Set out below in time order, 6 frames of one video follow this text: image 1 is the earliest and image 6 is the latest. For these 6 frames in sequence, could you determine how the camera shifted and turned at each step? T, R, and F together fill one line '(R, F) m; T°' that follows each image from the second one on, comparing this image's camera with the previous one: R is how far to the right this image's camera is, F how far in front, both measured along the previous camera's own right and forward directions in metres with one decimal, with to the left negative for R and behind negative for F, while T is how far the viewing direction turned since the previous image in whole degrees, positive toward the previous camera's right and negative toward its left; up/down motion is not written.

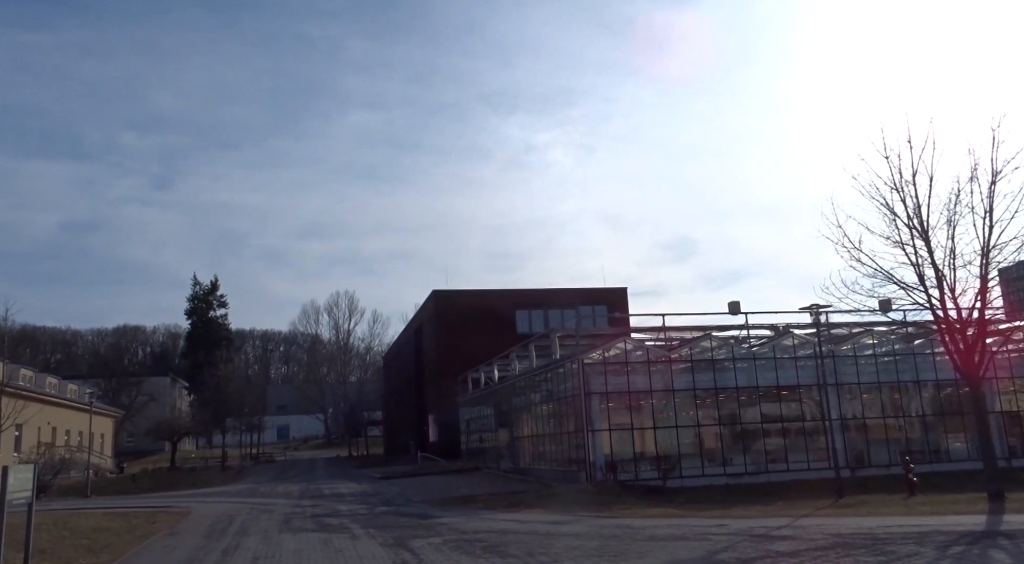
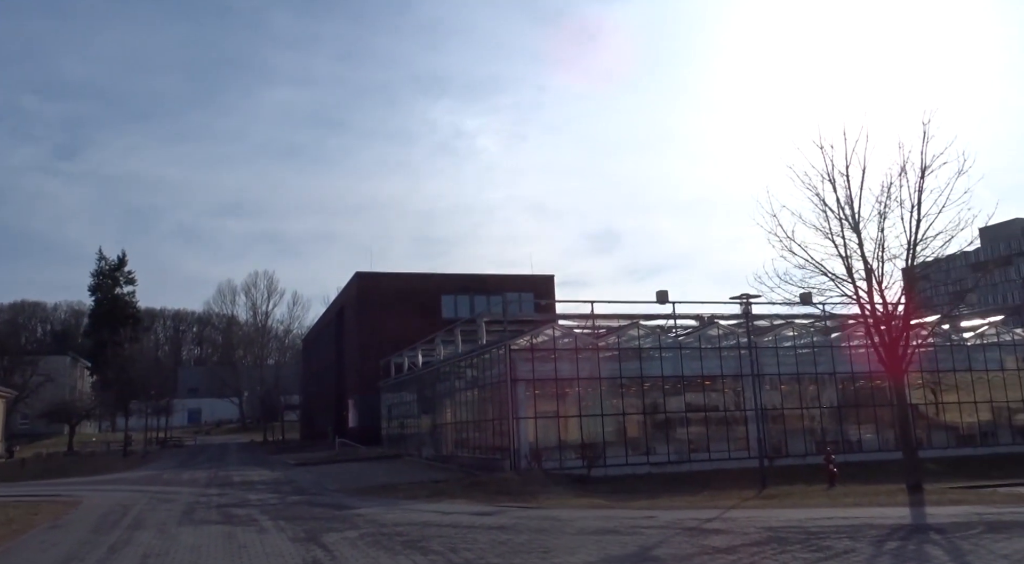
(0.0, +0.3) m; +5°
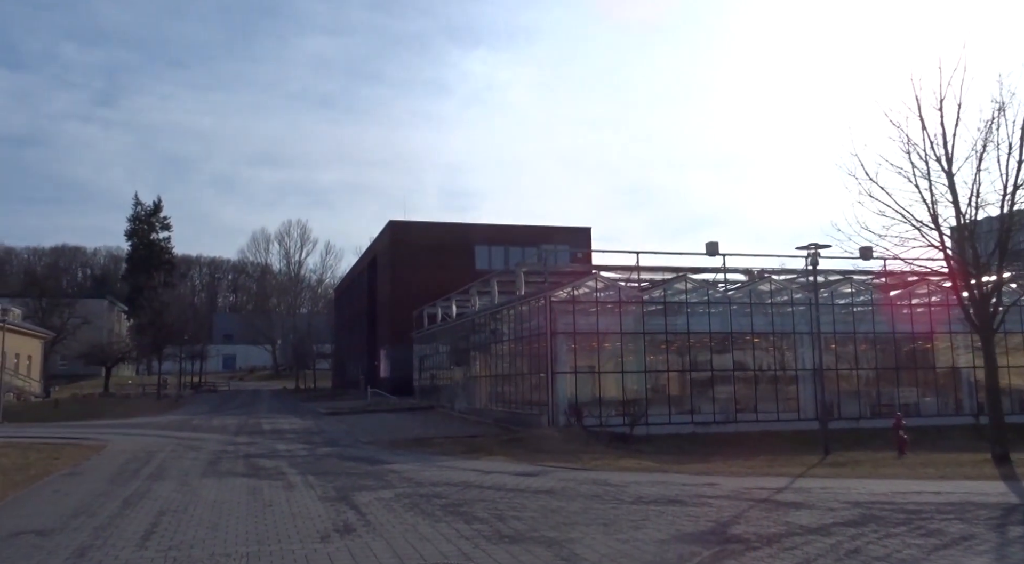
(-0.1, +0.5) m; -2°
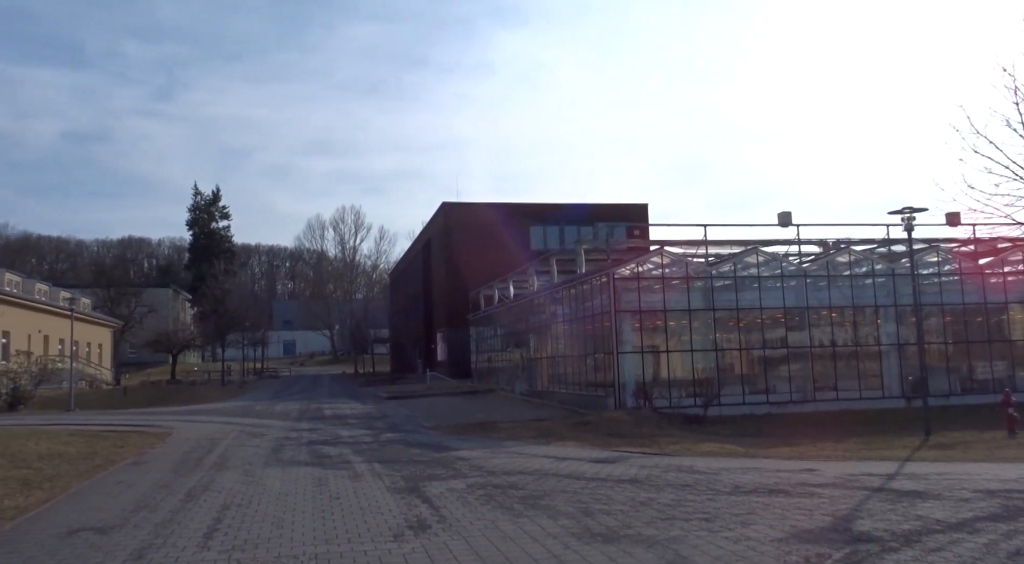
(-0.1, +0.4) m; -4°
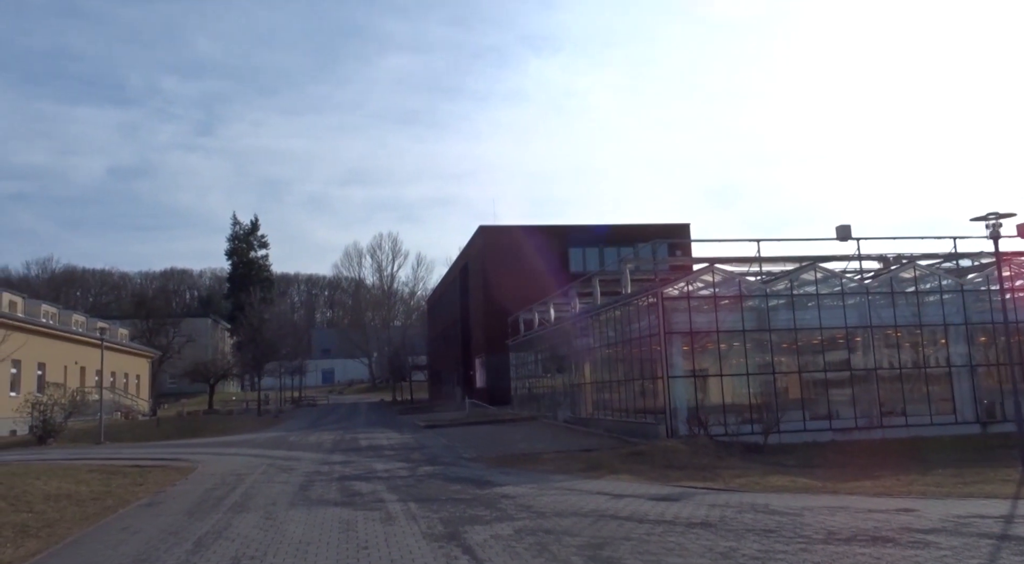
(-0.1, +0.5) m; -3°
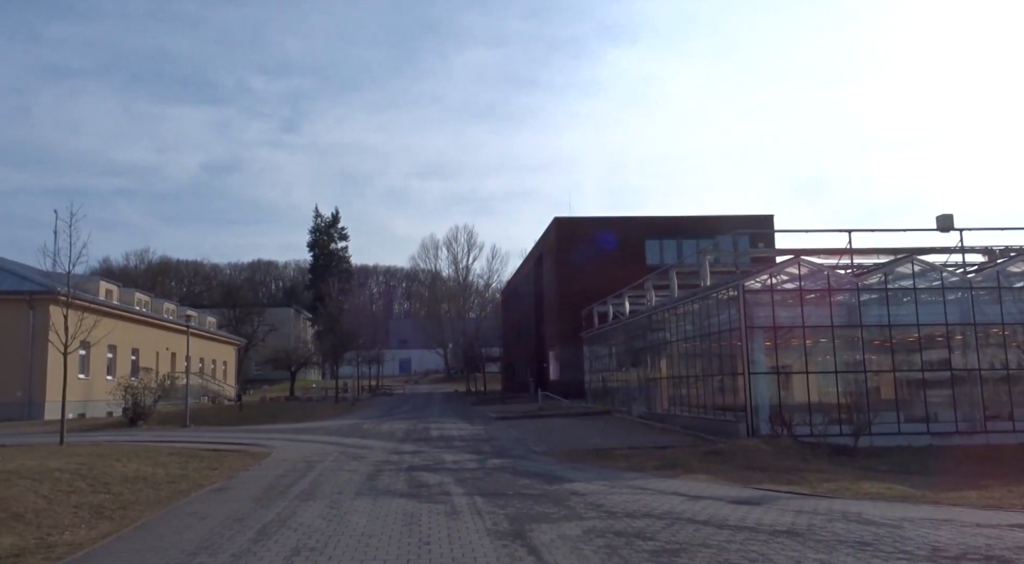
(0.0, +0.2) m; -5°
